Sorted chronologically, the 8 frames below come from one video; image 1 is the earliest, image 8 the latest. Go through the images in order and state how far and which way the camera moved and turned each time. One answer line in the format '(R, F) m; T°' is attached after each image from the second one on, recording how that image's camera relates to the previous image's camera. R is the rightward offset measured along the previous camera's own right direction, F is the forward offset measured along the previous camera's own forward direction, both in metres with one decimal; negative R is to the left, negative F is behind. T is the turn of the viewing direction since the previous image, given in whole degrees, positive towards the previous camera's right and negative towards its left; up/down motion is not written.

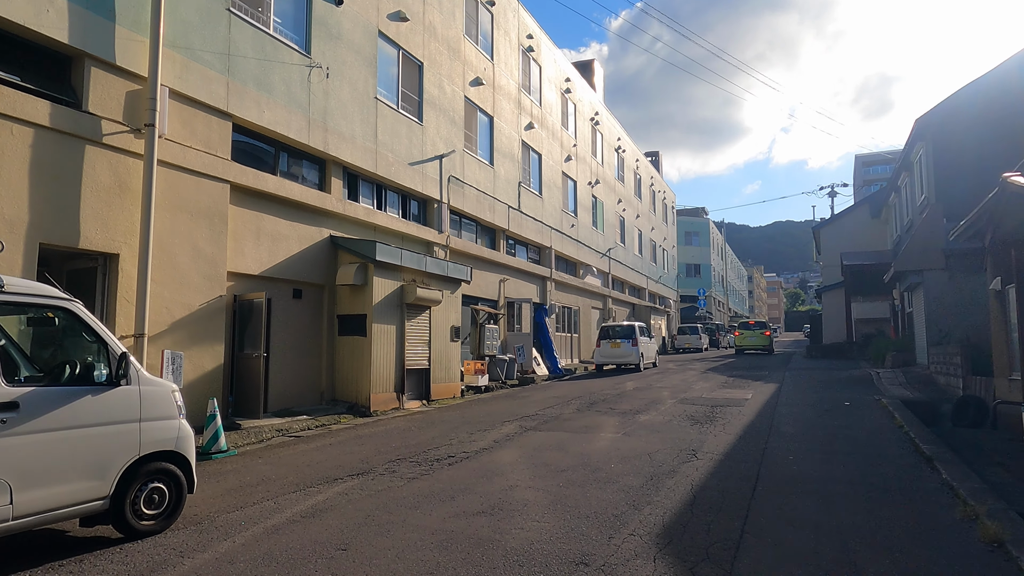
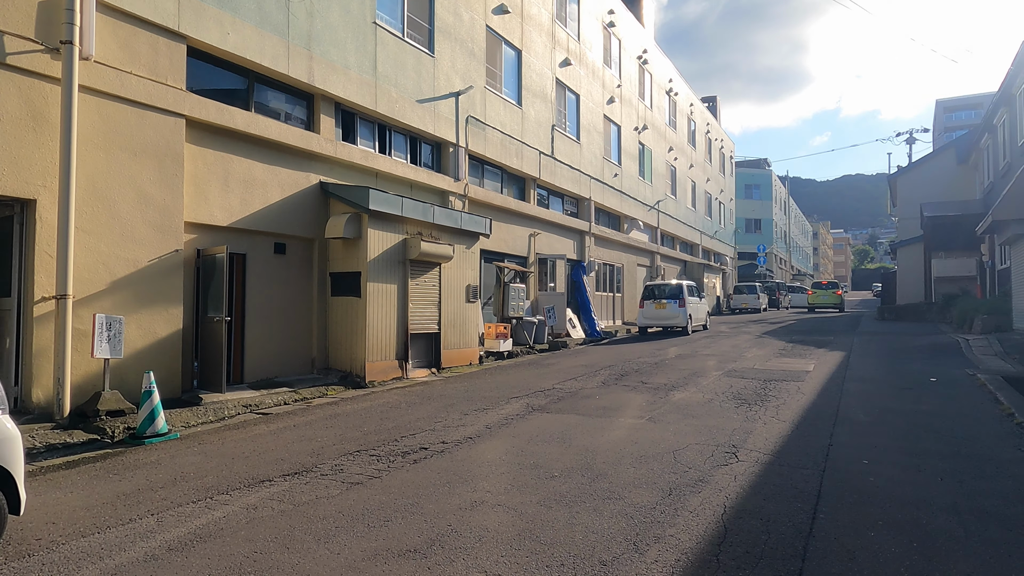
(+0.7, +1.9) m; -5°
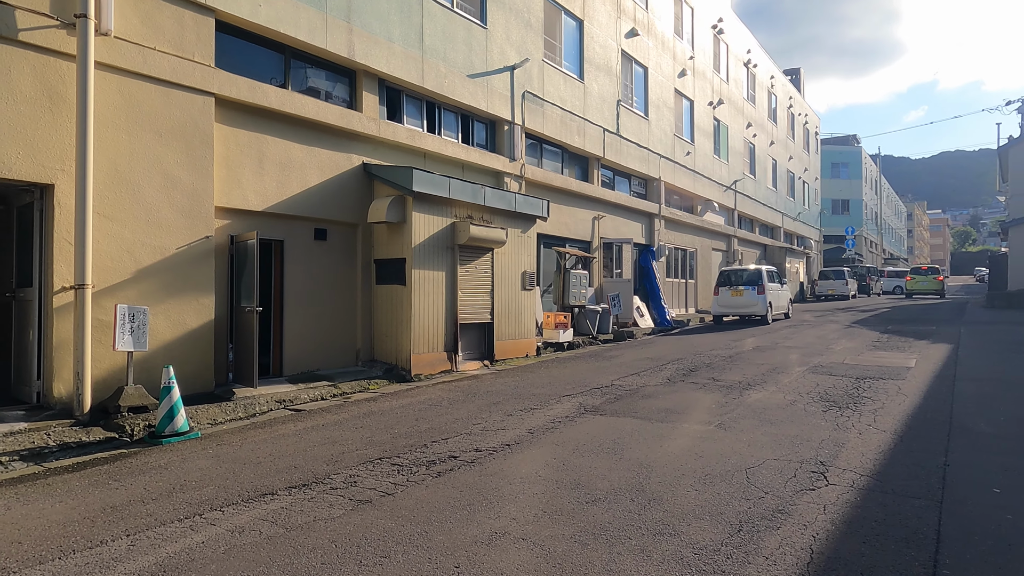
(+0.3, +0.9) m; -6°
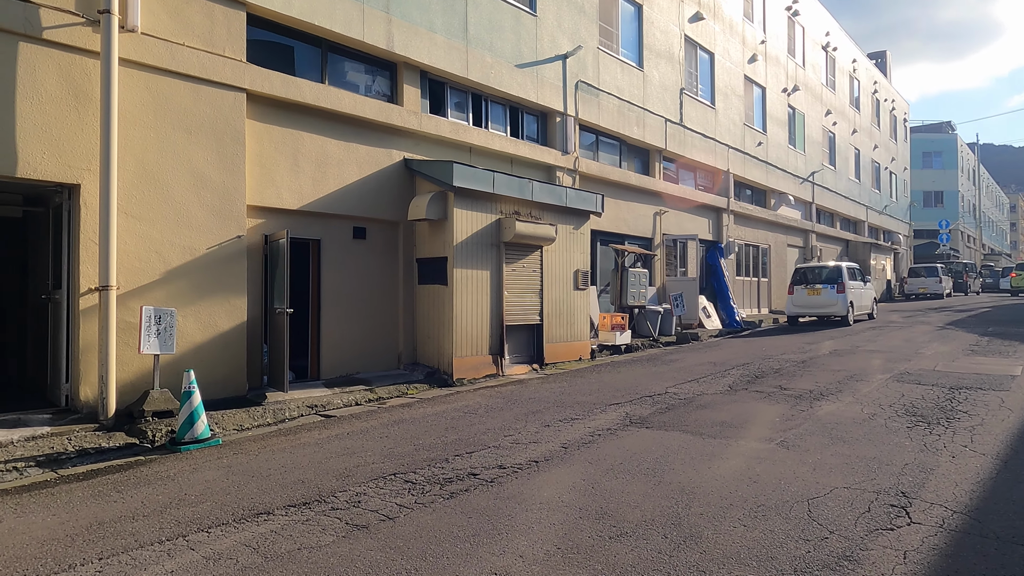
(+0.4, +0.6) m; -6°
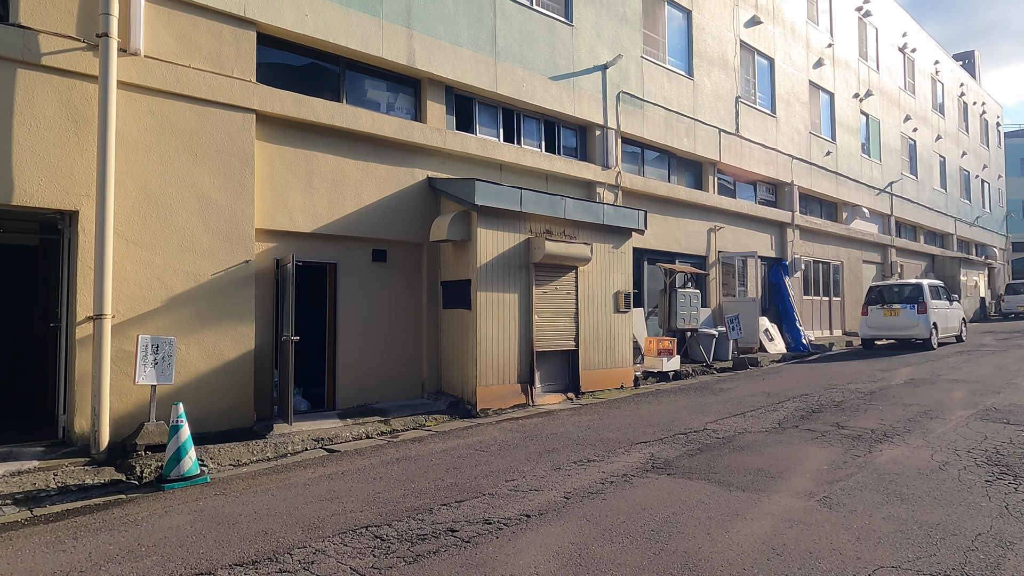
(+0.6, +0.7) m; -6°
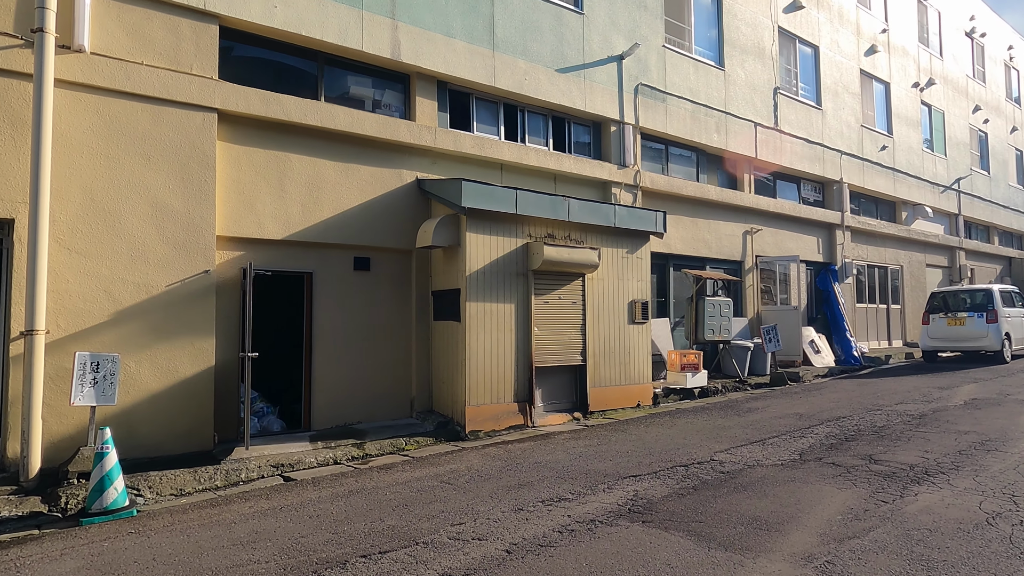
(+0.8, +0.9) m; -5°
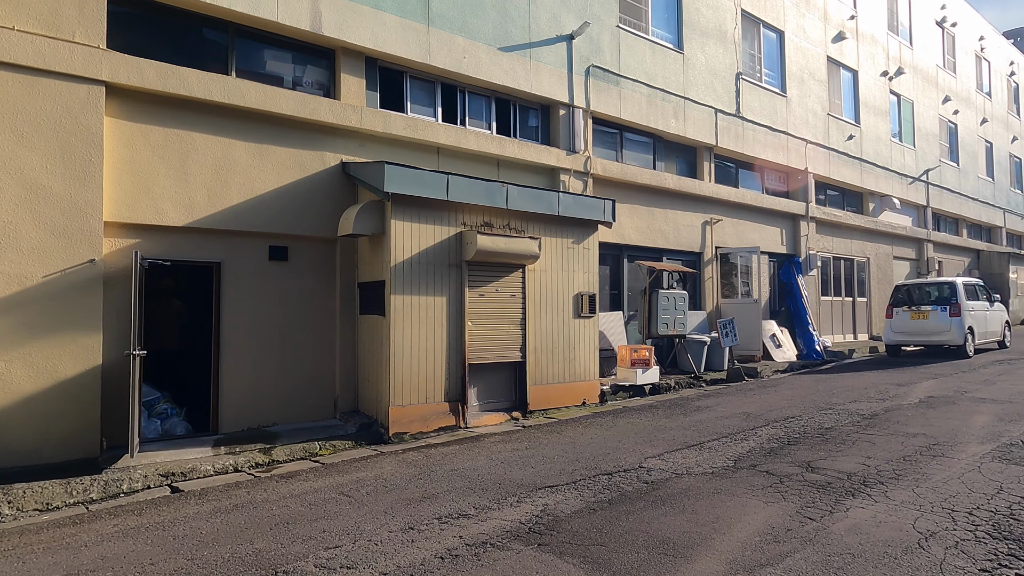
(+0.7, +0.6) m; +1°
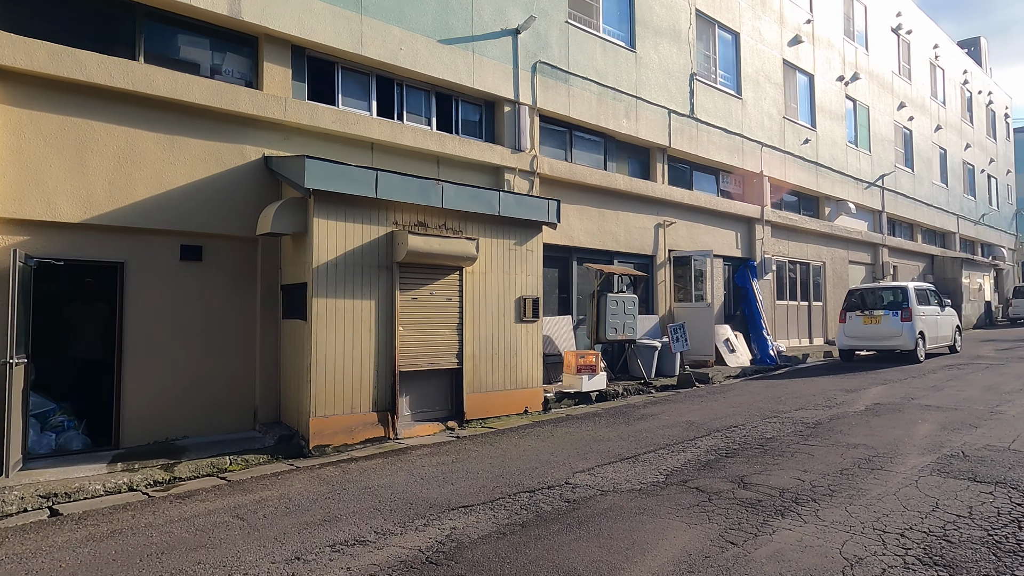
(+0.5, +0.4) m; +2°
